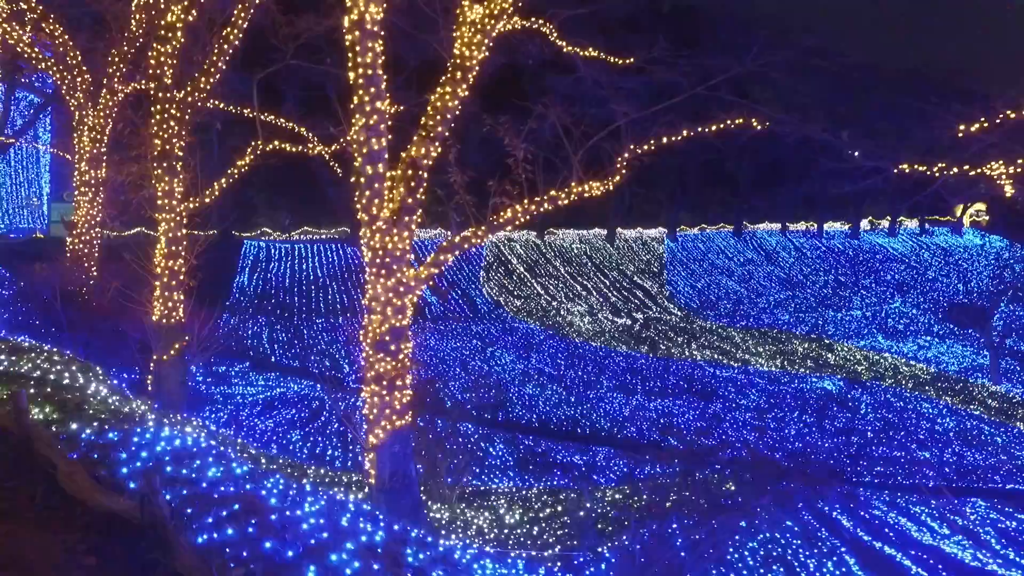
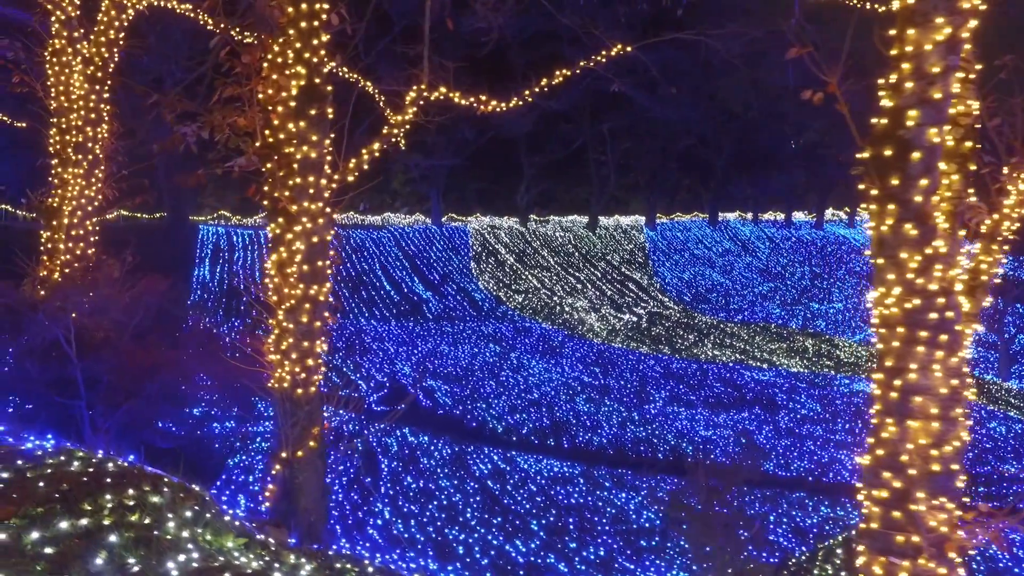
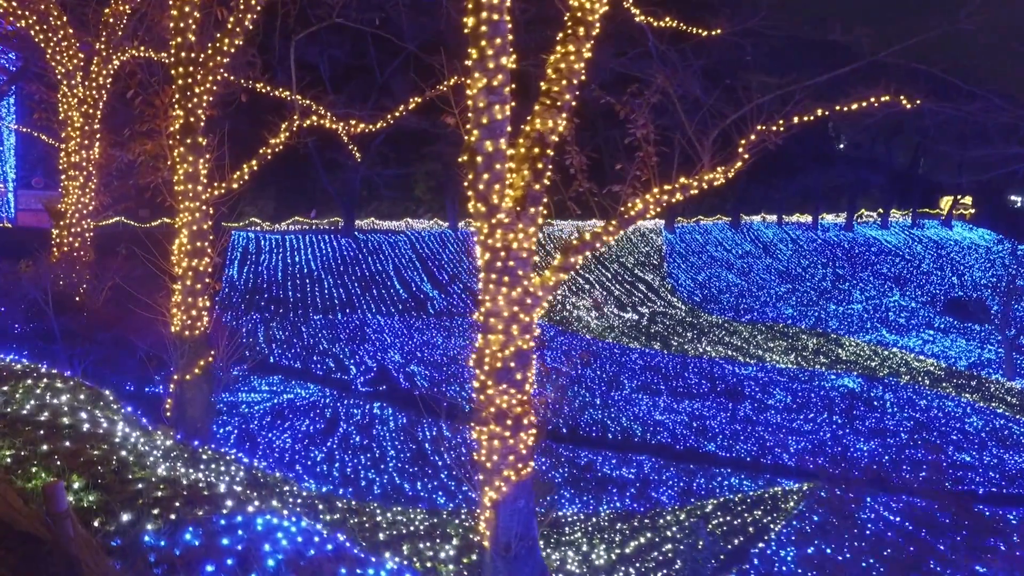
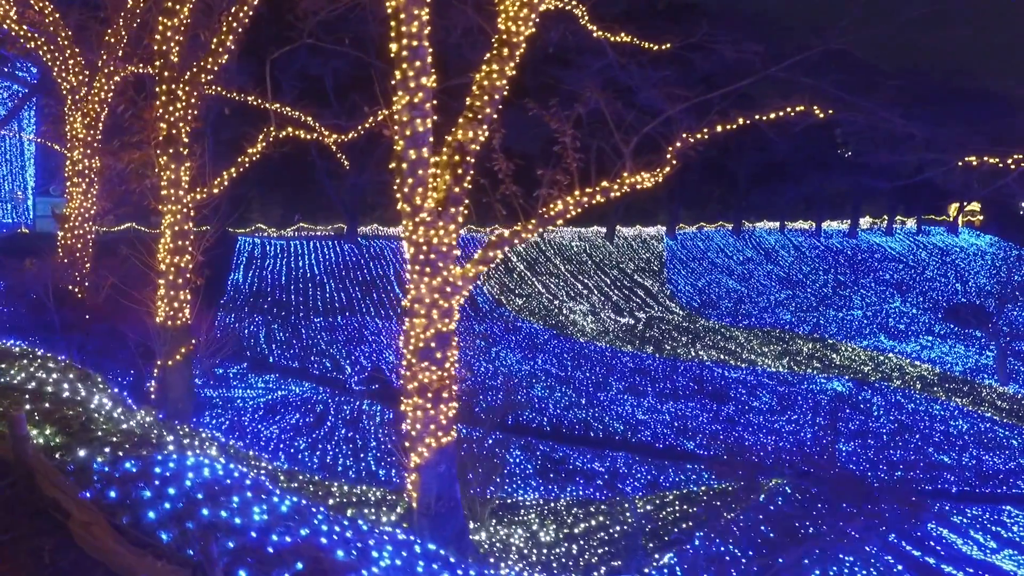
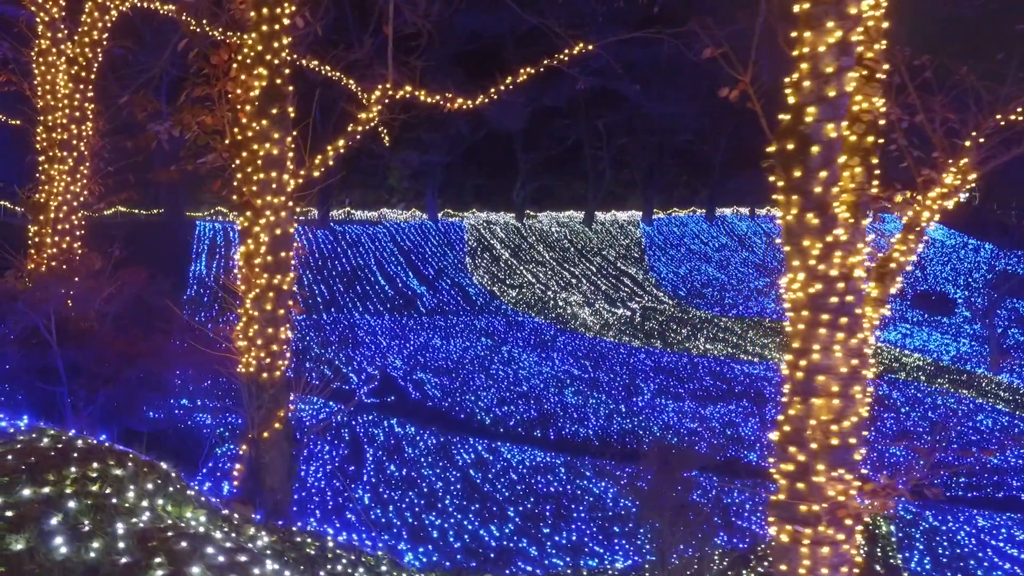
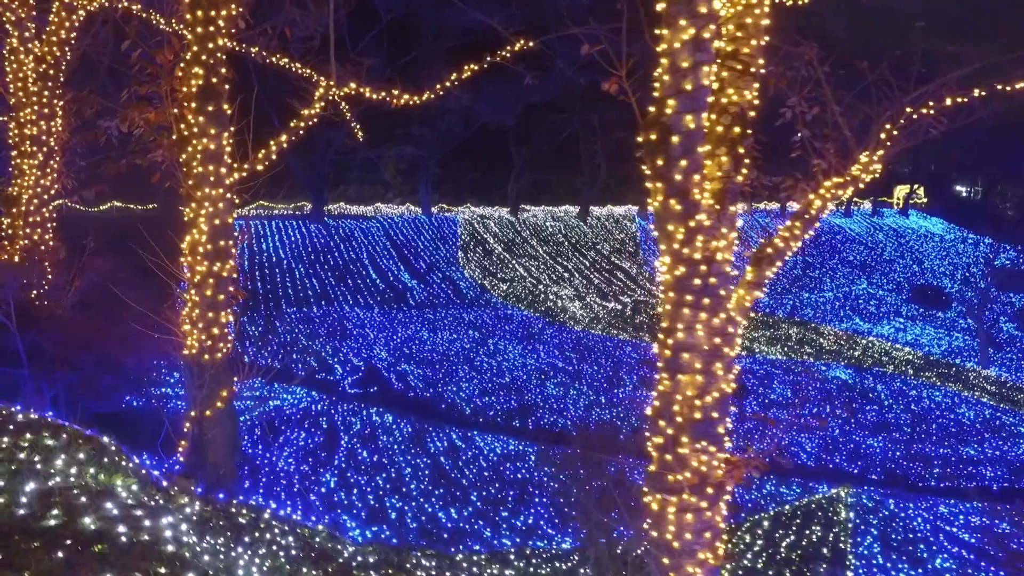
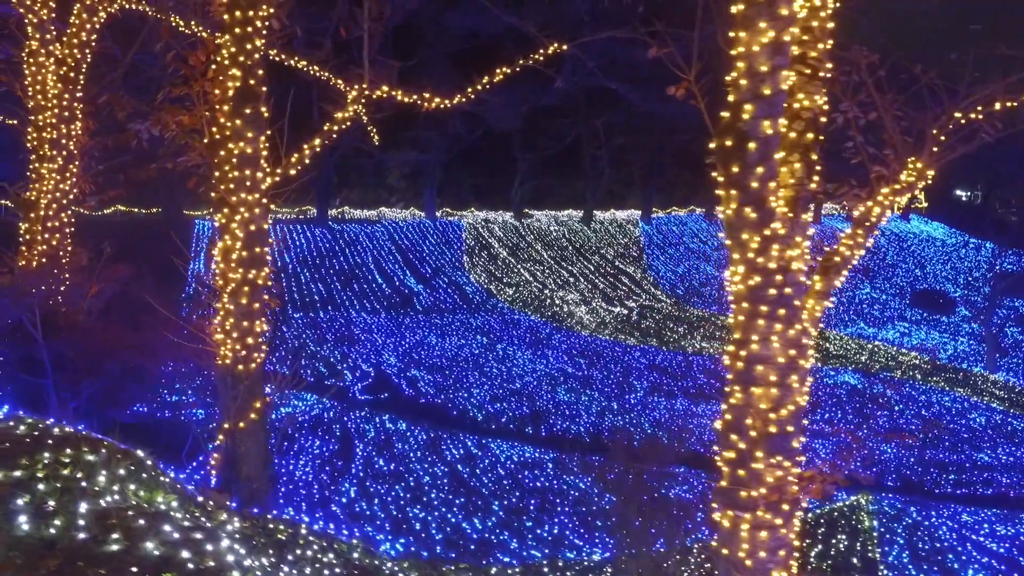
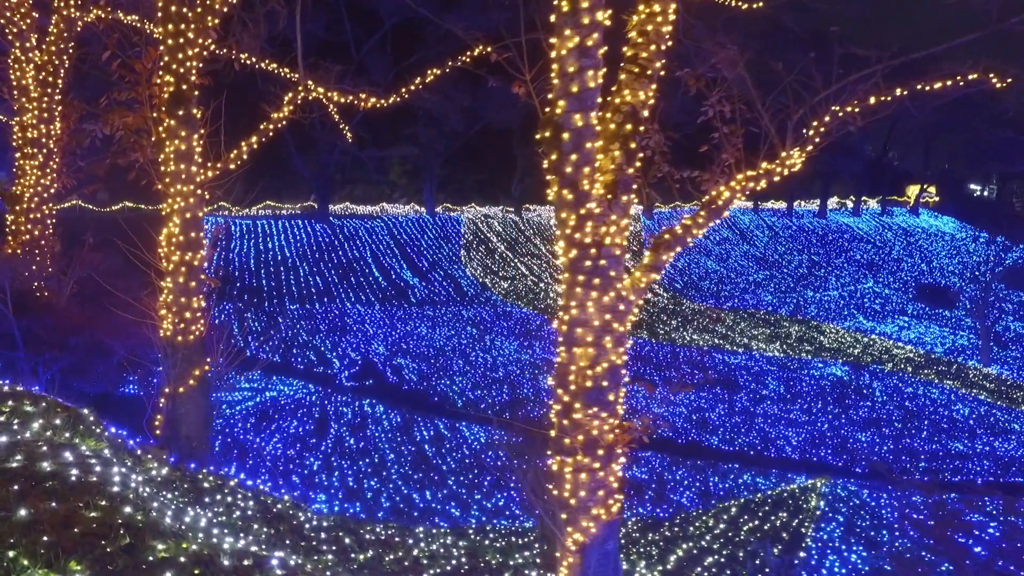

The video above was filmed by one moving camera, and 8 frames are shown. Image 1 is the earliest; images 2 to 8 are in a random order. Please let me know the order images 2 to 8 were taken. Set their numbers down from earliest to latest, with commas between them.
4, 3, 8, 6, 7, 5, 2
